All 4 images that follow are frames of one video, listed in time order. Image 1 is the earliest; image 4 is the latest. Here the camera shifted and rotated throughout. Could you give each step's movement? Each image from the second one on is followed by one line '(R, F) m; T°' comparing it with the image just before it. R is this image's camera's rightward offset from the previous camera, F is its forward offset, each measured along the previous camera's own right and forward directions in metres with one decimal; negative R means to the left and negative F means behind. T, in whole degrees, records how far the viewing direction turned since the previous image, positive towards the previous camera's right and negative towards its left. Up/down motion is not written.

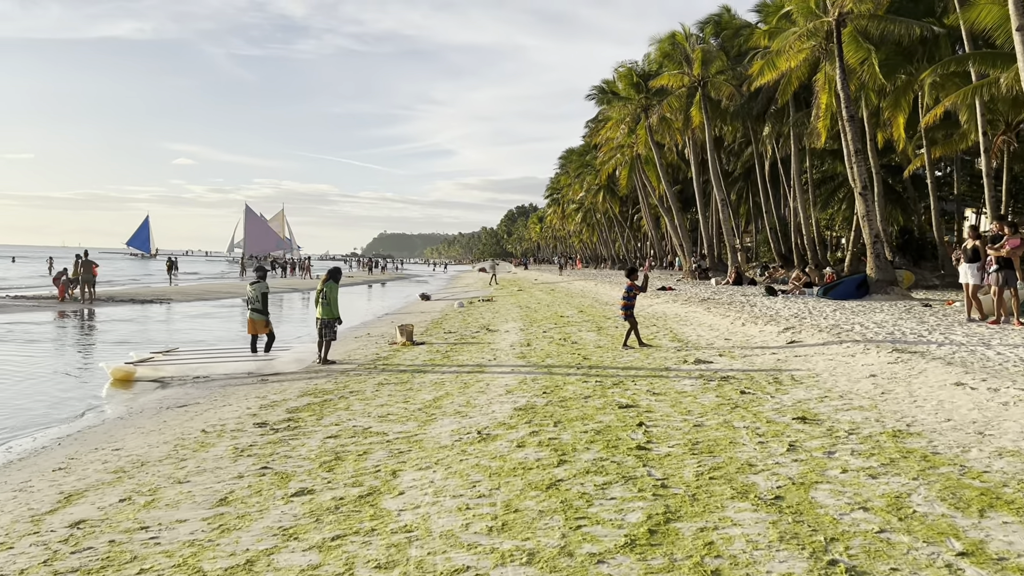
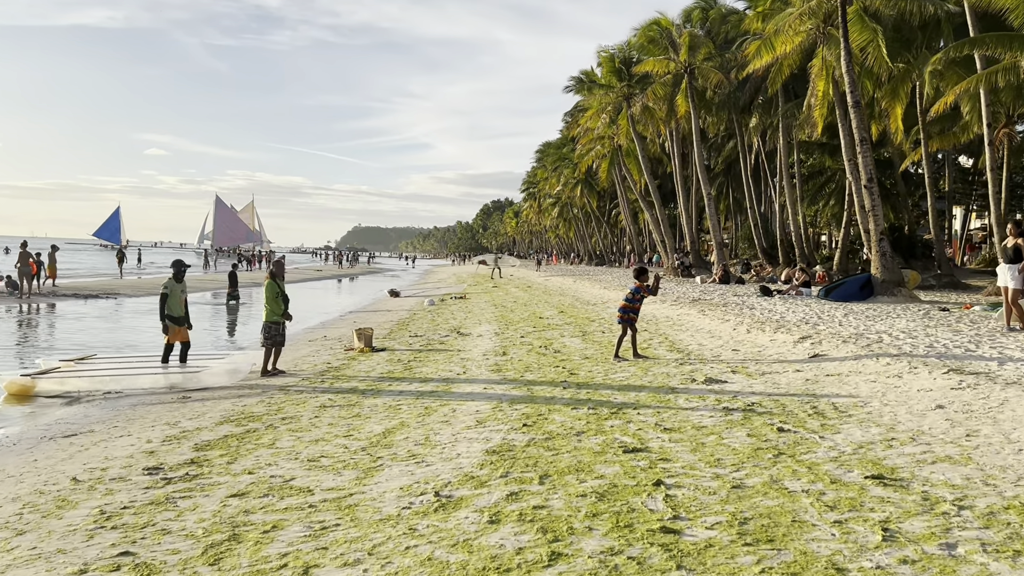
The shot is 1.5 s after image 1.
(0.0, +1.9) m; +2°
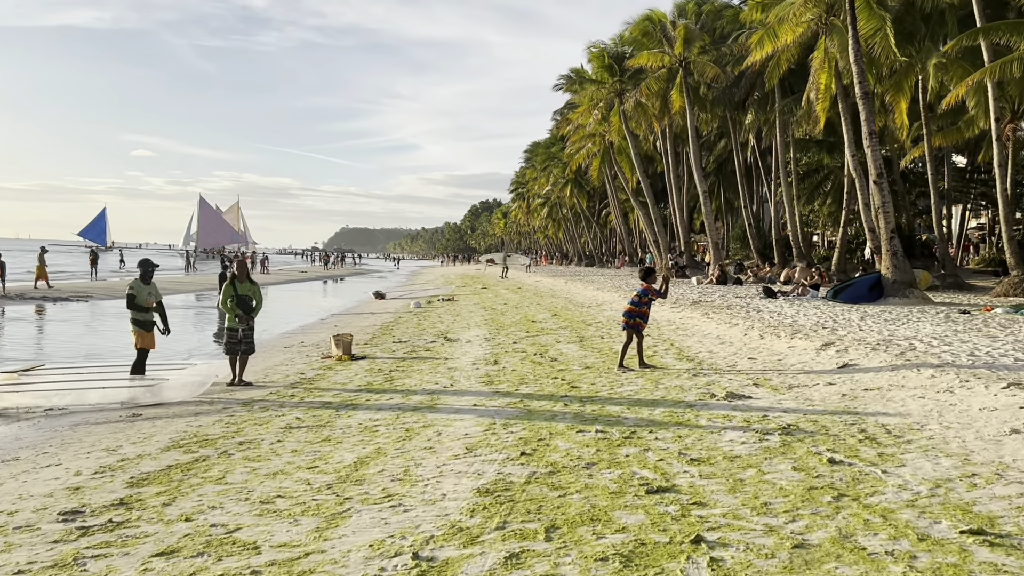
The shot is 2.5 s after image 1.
(0.0, +1.1) m; +1°
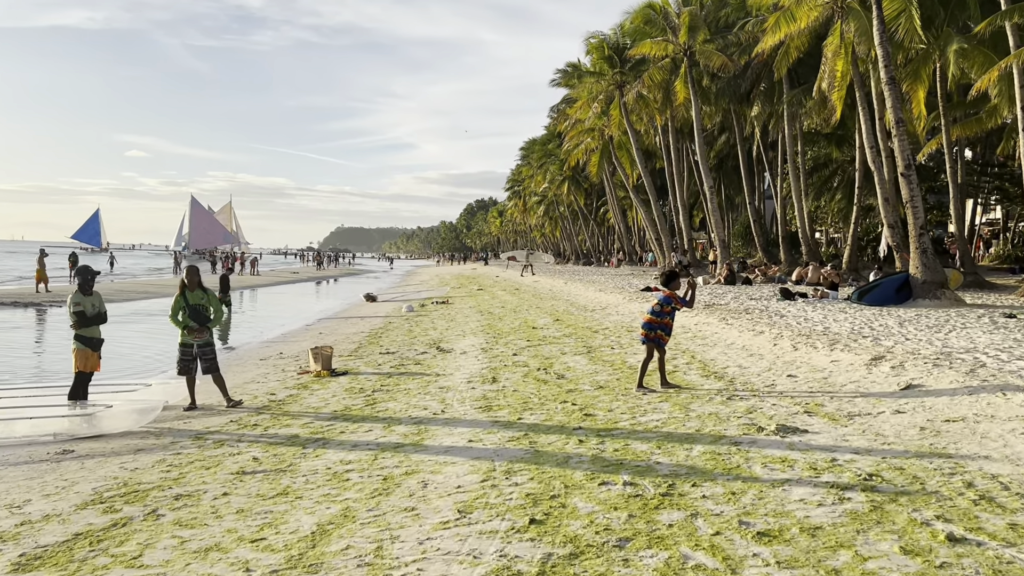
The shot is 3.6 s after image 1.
(0.0, +1.4) m; 0°
